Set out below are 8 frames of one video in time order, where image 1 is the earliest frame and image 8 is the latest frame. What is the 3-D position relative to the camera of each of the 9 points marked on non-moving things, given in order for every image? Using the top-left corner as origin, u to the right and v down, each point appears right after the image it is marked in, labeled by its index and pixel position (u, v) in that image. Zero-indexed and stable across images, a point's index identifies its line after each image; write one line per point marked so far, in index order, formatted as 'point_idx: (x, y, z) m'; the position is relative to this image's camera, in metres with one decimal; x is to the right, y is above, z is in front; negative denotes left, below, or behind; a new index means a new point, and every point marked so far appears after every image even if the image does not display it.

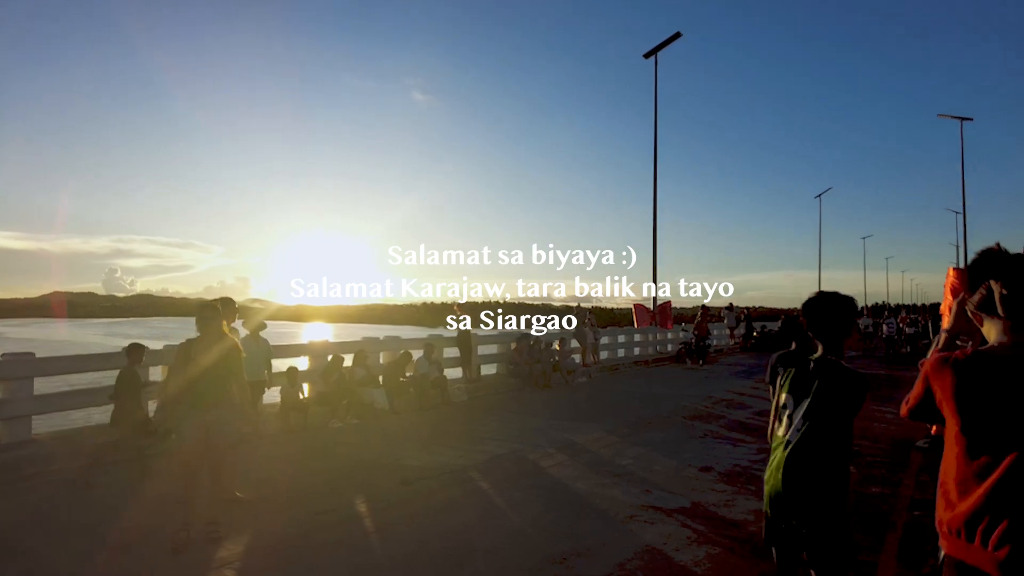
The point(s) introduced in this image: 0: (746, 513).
0: (+3.1, -2.9, +7.5) m
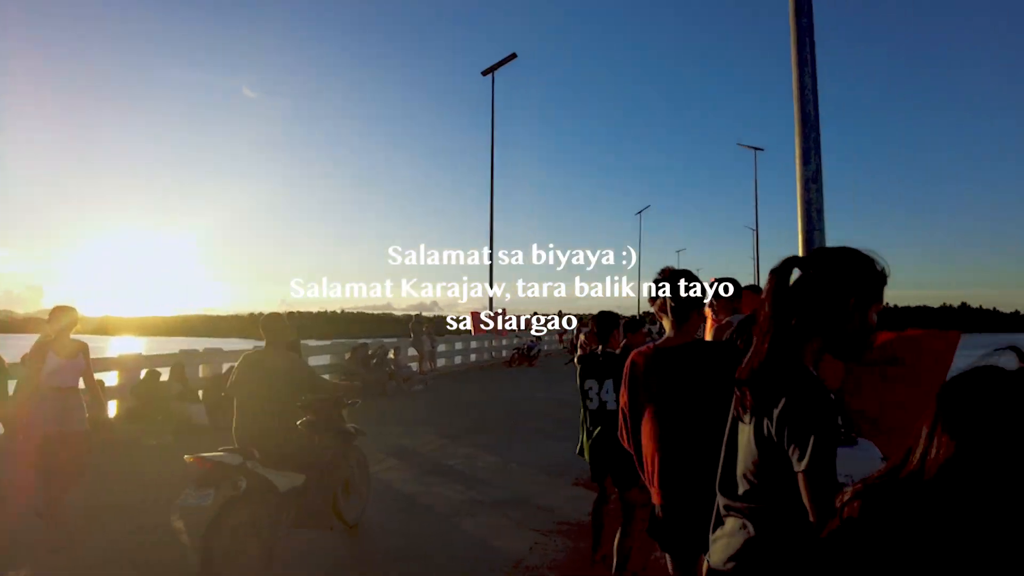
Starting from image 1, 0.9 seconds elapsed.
0: (+0.7, -3.1, +8.5) m
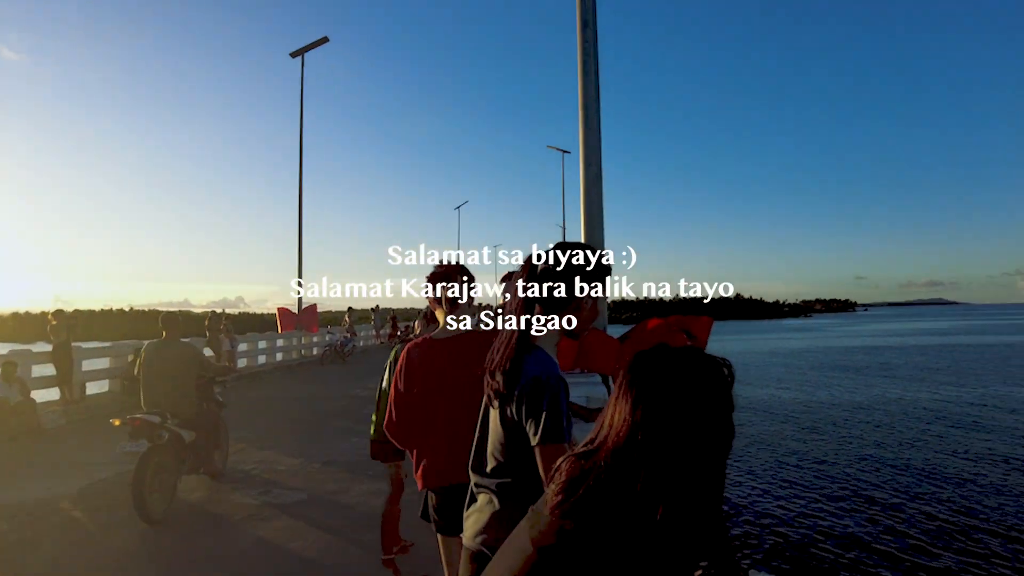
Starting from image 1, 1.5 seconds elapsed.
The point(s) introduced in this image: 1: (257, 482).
0: (-2.2, -3.0, +8.5) m
1: (-3.8, -2.9, +8.7) m
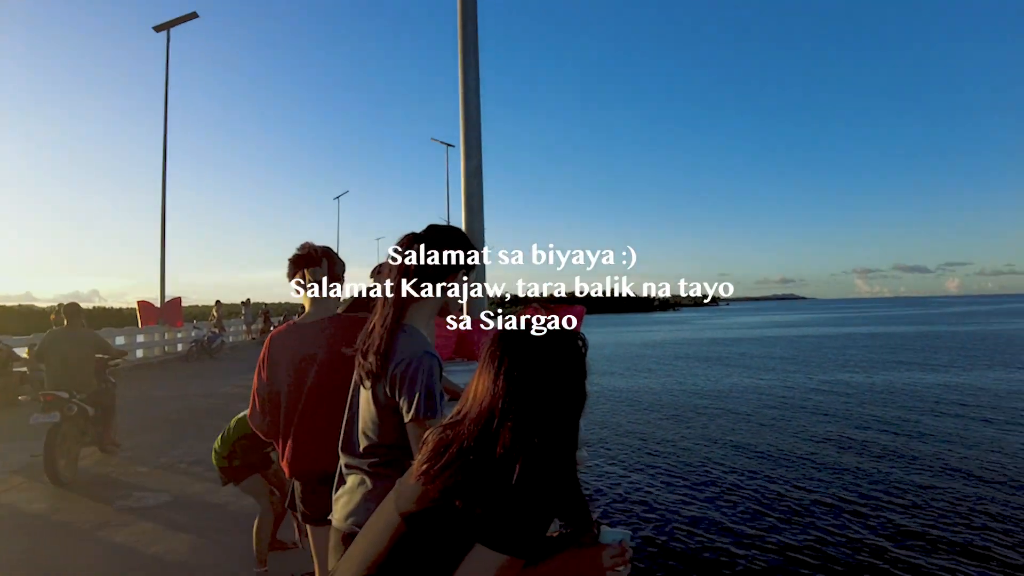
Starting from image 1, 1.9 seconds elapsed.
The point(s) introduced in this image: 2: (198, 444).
0: (-3.9, -2.8, +8.0) m
1: (-5.5, -2.7, +8.0) m
2: (-5.8, -2.9, +10.9) m
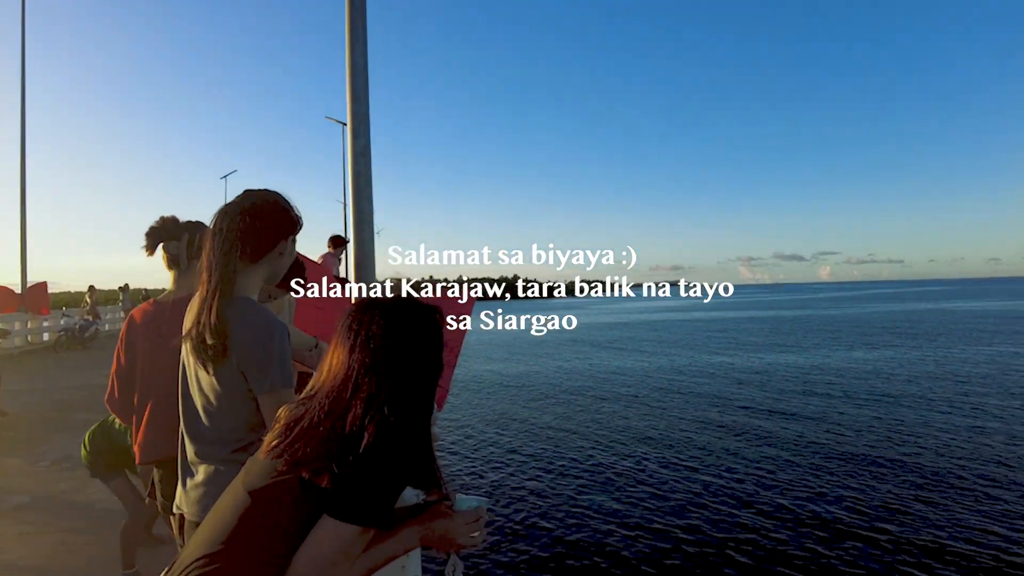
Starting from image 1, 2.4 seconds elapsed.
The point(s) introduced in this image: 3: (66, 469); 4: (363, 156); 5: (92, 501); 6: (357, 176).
0: (-5.3, -2.6, +7.4) m
1: (-6.9, -2.5, +7.2) m
2: (-7.7, -2.6, +9.9) m
3: (-6.3, -2.6, +8.2) m
4: (-1.2, +1.2, +5.4) m
5: (-5.1, -2.6, +7.1) m
6: (-1.2, +1.0, +5.4) m
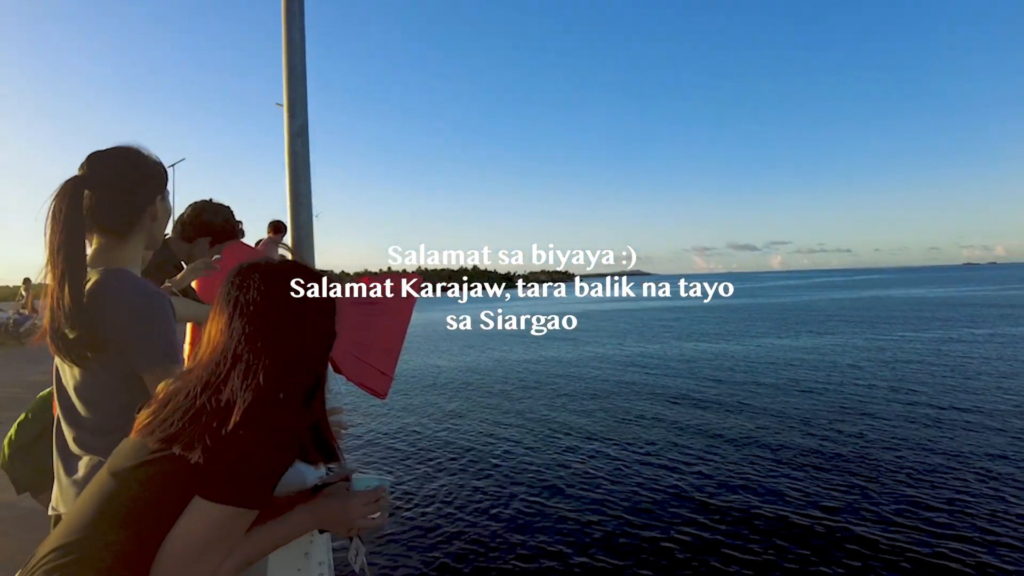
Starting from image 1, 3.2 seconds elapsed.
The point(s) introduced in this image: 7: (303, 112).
0: (-6.0, -2.4, +7.0) m
1: (-7.7, -2.3, +6.6) m
2: (-8.5, -2.4, +9.4) m
3: (-7.1, -2.4, +7.7) m
4: (-1.8, +1.3, +5.1) m
5: (-5.8, -2.4, +6.7) m
6: (-1.9, +1.1, +5.1) m
7: (-1.8, +1.5, +5.2) m
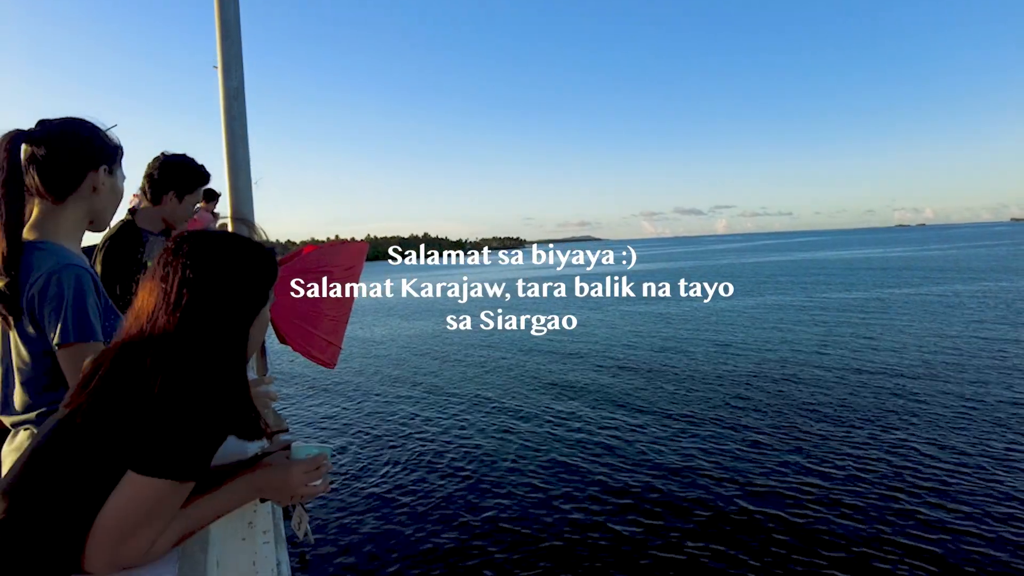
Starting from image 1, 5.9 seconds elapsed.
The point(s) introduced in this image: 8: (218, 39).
0: (-6.6, -2.1, +6.7) m
1: (-8.2, -2.1, +6.2) m
2: (-9.3, -2.0, +8.8) m
3: (-7.7, -2.1, +7.3) m
4: (-2.3, +1.6, +4.9) m
5: (-6.4, -2.2, +6.3) m
6: (-2.4, +1.4, +5.0) m
7: (-2.3, +1.8, +4.9) m
8: (-2.5, +2.1, +4.9) m
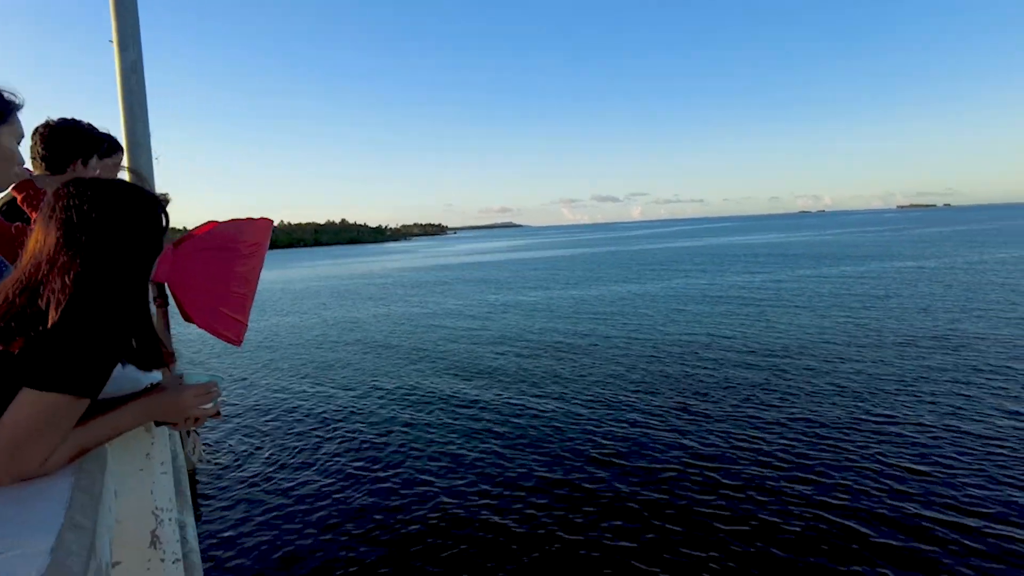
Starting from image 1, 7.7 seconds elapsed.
0: (-7.7, -1.9, +6.3) m
1: (-9.2, -1.9, +5.6) m
2: (-10.6, -1.8, +8.1) m
3: (-8.9, -1.9, +6.7) m
4: (-3.3, +1.9, +5.0) m
5: (-7.4, -1.9, +6.0) m
6: (-3.3, +1.7, +5.0) m
7: (-3.3, +2.1, +5.0) m
8: (-3.4, +2.4, +4.9) m
